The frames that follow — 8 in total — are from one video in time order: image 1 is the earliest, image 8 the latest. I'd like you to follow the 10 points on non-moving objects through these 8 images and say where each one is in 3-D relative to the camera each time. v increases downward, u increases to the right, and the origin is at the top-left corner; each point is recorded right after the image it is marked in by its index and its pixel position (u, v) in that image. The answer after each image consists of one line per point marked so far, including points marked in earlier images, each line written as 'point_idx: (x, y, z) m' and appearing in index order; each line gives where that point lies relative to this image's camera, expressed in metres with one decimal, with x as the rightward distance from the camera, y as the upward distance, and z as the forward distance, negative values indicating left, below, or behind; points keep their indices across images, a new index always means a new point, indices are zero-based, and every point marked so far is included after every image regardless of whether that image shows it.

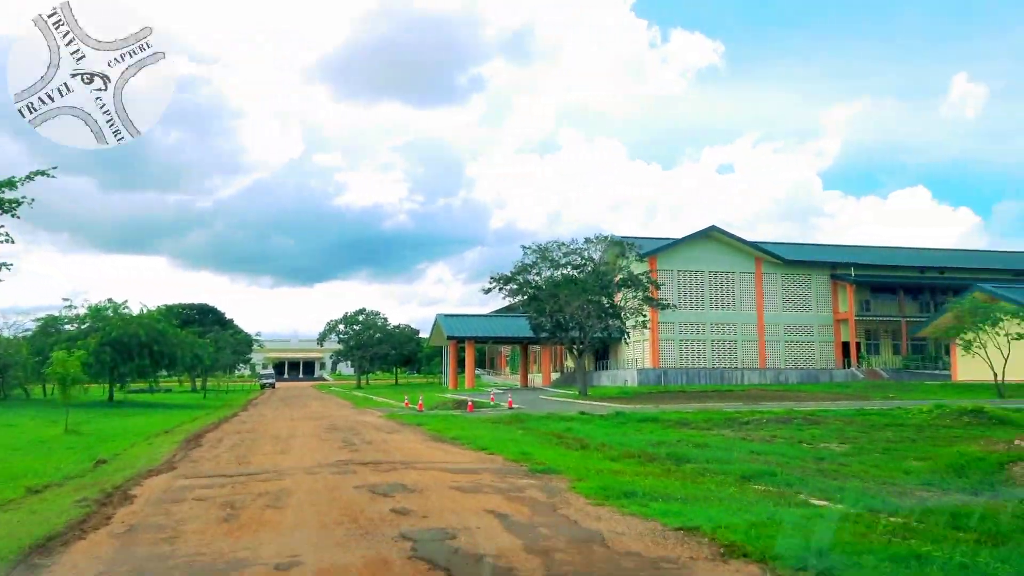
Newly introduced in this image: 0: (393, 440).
0: (-1.9, -2.4, +13.3) m
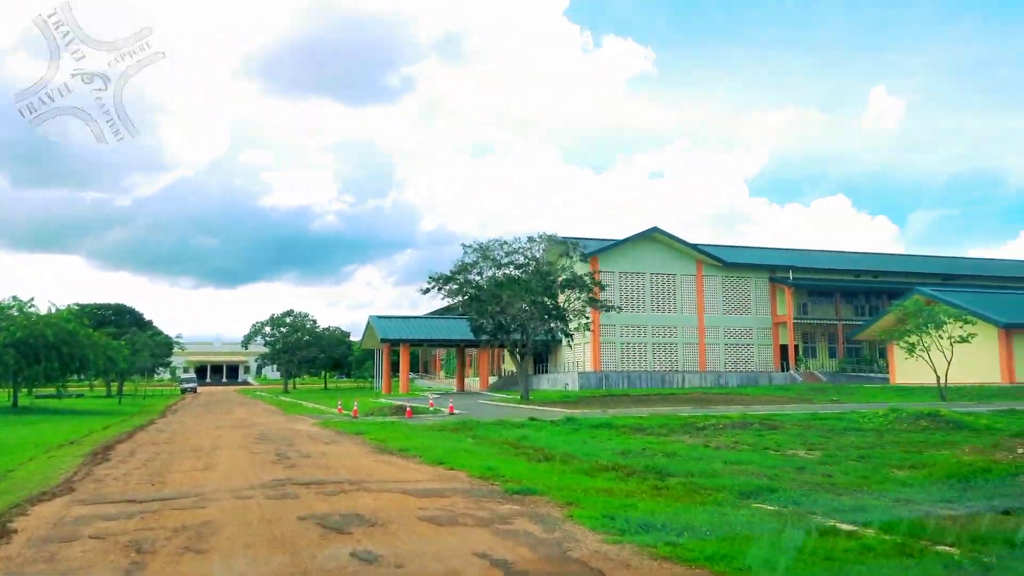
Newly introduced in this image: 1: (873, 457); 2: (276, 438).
0: (-2.5, -2.3, +11.7) m
1: (+6.3, -3.0, +14.9) m
2: (-4.0, -2.6, +14.6) m
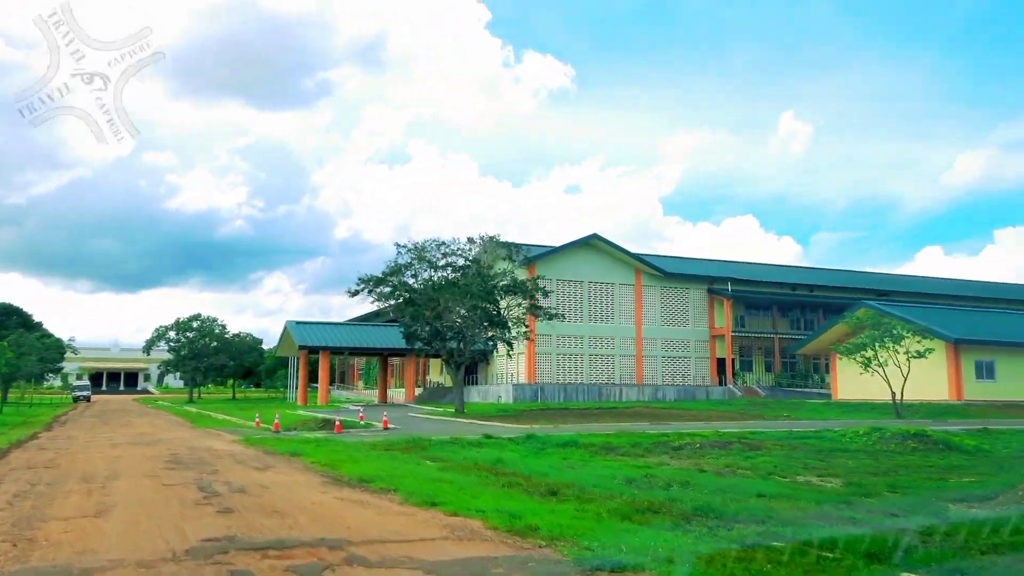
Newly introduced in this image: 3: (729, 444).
0: (-2.5, -2.1, +8.9) m
1: (+5.9, -3.0, +12.9) m
2: (-4.3, -2.4, +11.6) m
3: (+4.8, -3.5, +19.0) m
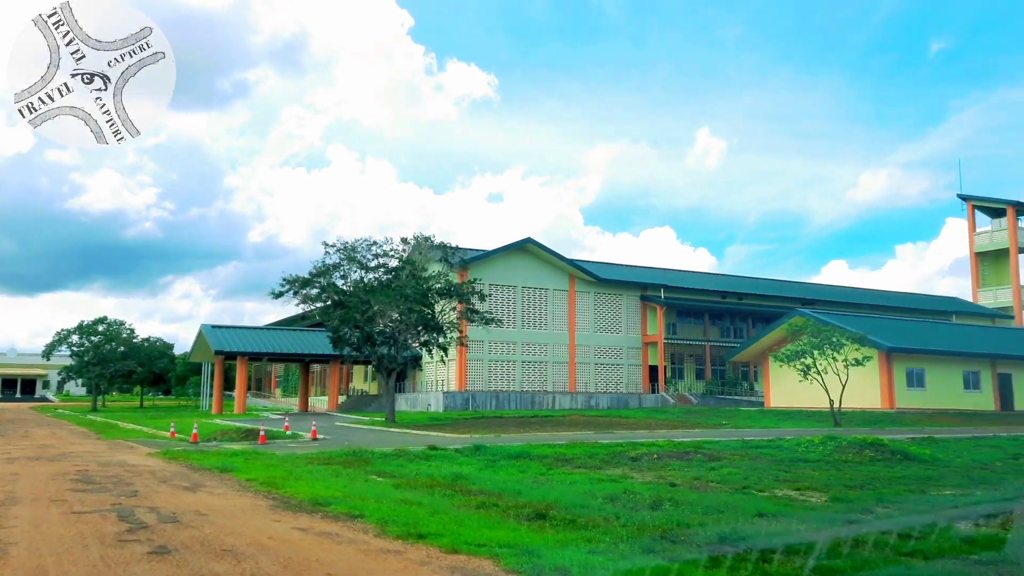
0: (-2.6, -1.9, +7.4) m
1: (+5.4, -3.0, +12.1) m
2: (-4.7, -2.2, +9.9) m
3: (+3.7, -3.5, +18.1) m
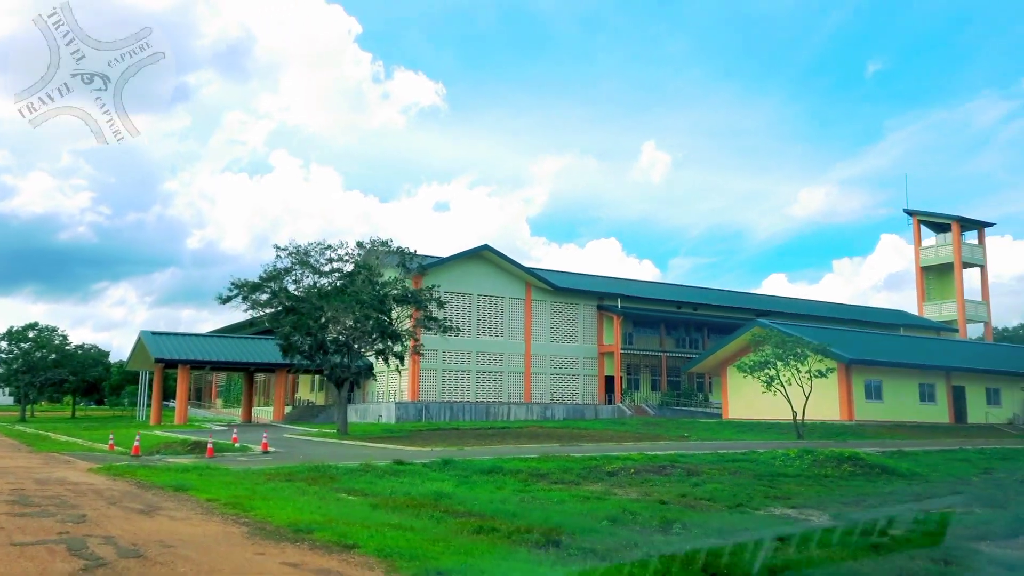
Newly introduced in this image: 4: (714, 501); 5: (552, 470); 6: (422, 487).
0: (-2.5, -1.9, +6.3) m
1: (+5.2, -3.1, +11.5) m
2: (-4.7, -2.2, +8.6) m
3: (+3.1, -3.7, +17.4) m
4: (+3.1, -3.3, +13.1) m
5: (+0.8, -3.5, +16.3) m
6: (-1.3, -2.9, +12.3) m
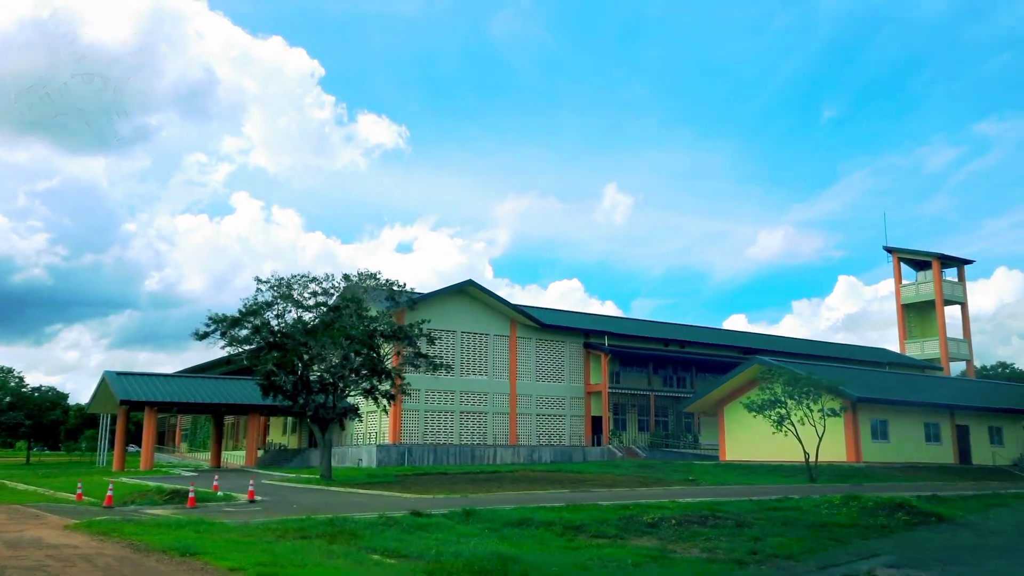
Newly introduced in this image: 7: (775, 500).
0: (-1.5, -1.9, +4.5) m
1: (+5.9, -3.4, +10.0) m
2: (-3.9, -2.3, +6.8) m
3: (+3.6, -4.2, +15.7) m
4: (+3.8, -3.6, +11.5) m
5: (+1.3, -4.0, +14.6) m
6: (-0.6, -3.2, +10.6) m
7: (+5.7, -4.5, +18.4) m
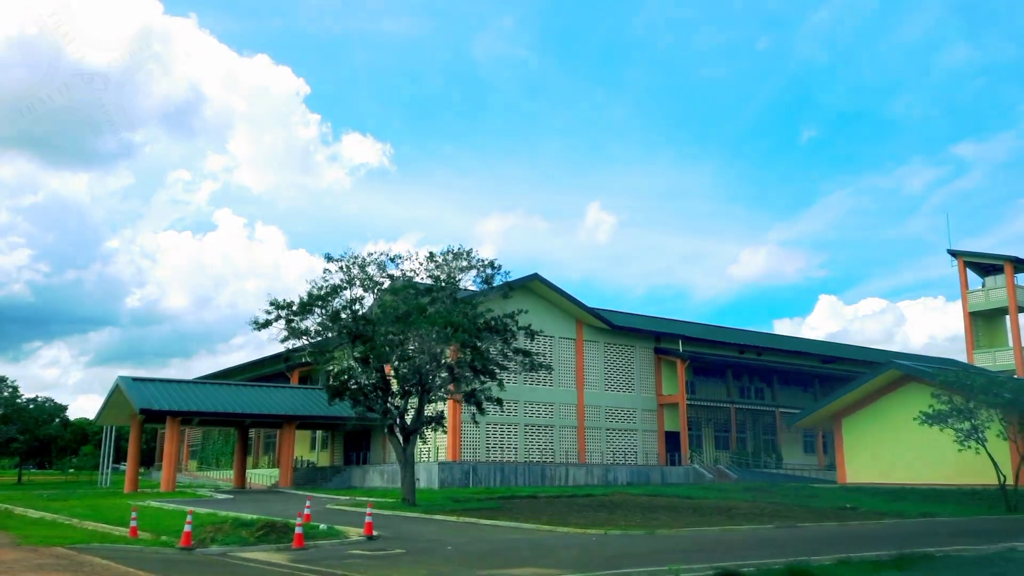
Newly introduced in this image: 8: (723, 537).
0: (+2.6, -0.9, -0.7) m
1: (+9.8, -2.6, +4.9) m
2: (+0.1, -1.3, +1.5) m
3: (+7.4, -3.5, +10.6) m
4: (+7.7, -2.8, +6.3) m
5: (+5.2, -3.2, +9.4) m
6: (+3.4, -2.3, +5.3) m
7: (+9.4, -3.9, +13.2) m
8: (+3.9, -4.3, +15.3) m
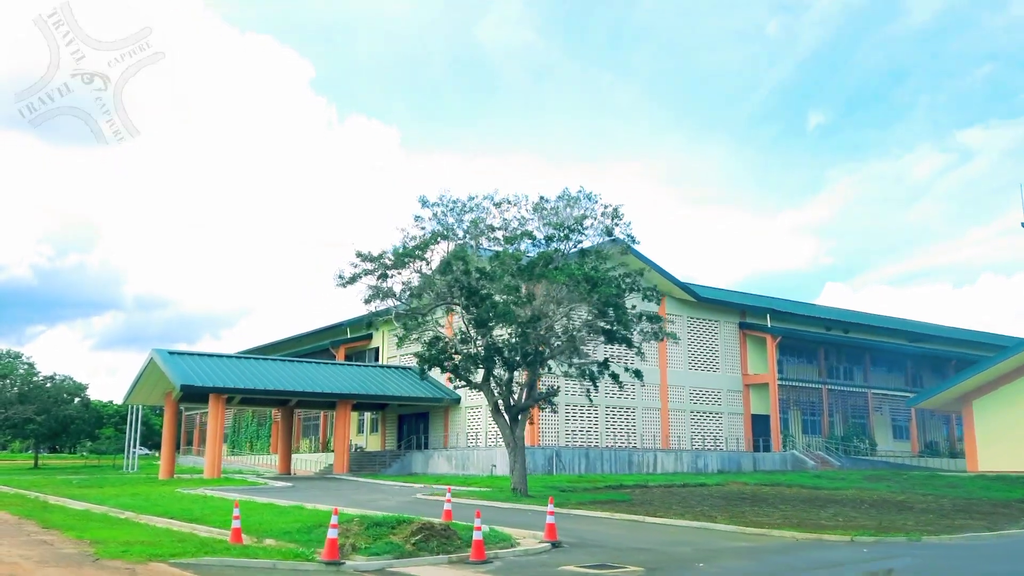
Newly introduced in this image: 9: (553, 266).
0: (+5.5, -0.1, -4.6) m
1: (+12.8, -1.7, +1.0) m
2: (+3.1, -0.5, -2.4) m
3: (+10.4, -2.5, +6.6) m
4: (+10.7, -1.9, +2.4) m
5: (+8.2, -2.3, +5.4) m
6: (+6.4, -1.4, +1.4) m
7: (+12.5, -2.9, +9.3) m
8: (+7.0, -3.3, +11.4) m
9: (+0.8, +0.4, +18.9) m
